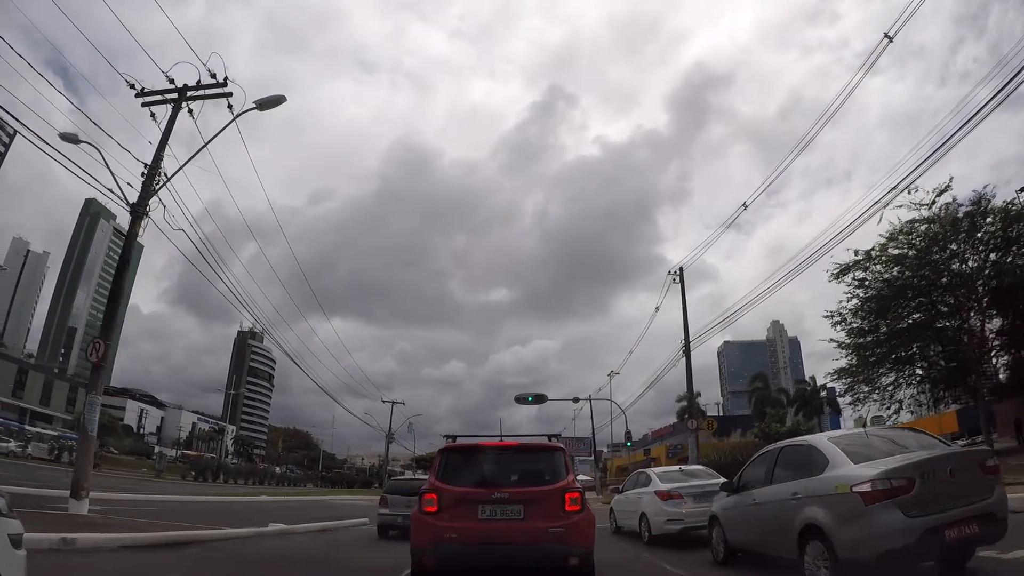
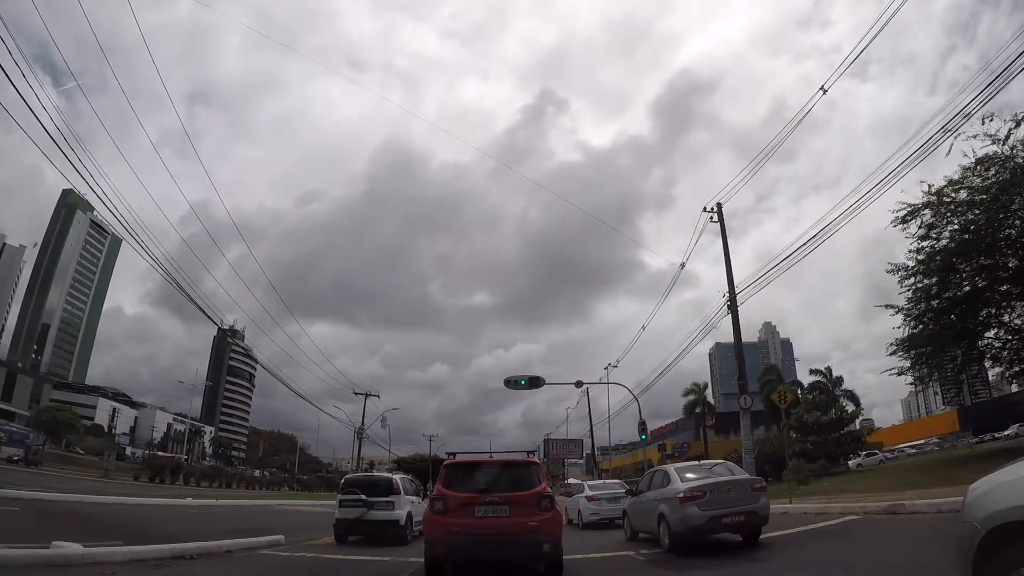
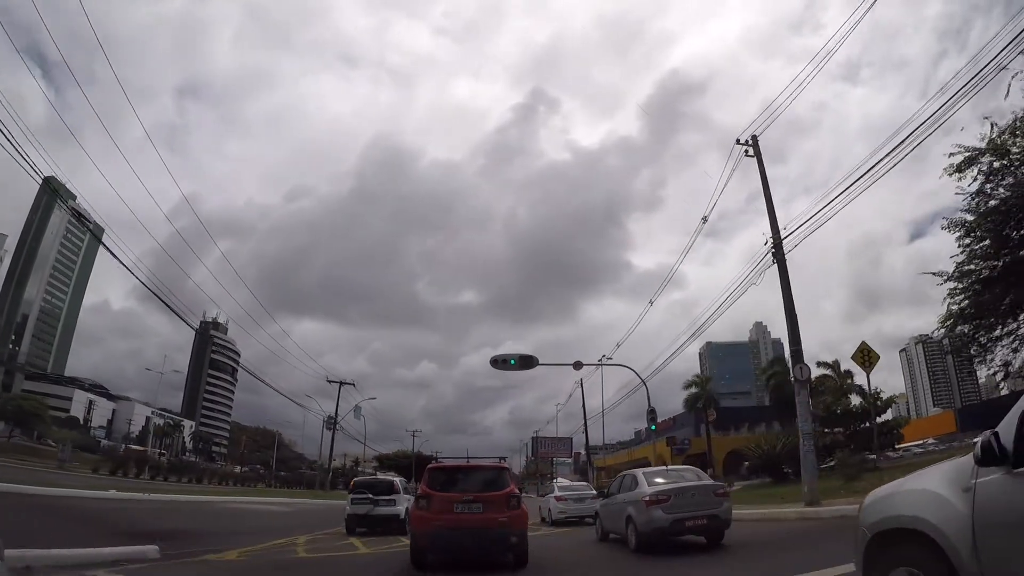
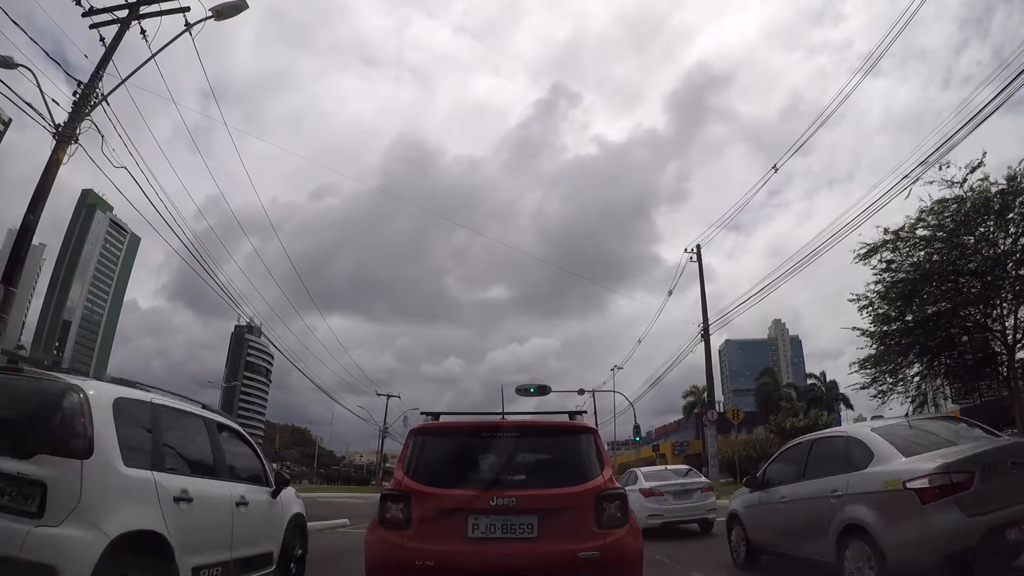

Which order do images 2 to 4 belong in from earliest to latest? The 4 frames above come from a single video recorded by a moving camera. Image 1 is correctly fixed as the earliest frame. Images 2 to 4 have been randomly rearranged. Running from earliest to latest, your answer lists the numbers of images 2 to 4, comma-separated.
4, 2, 3
